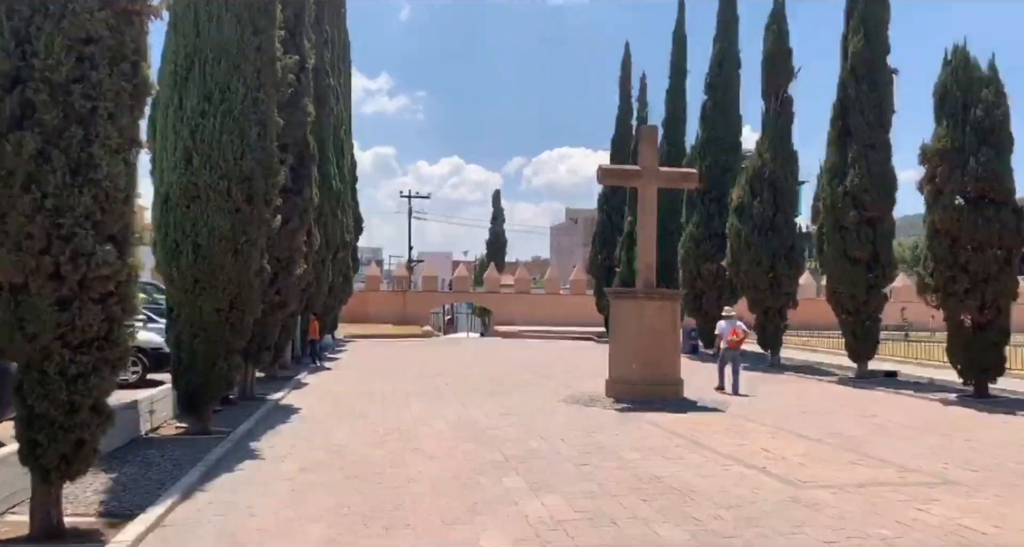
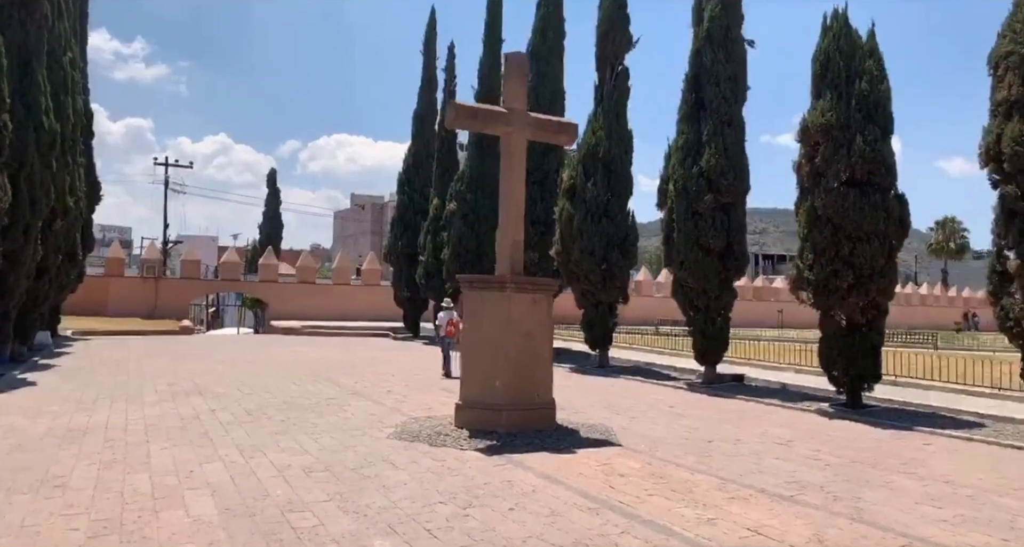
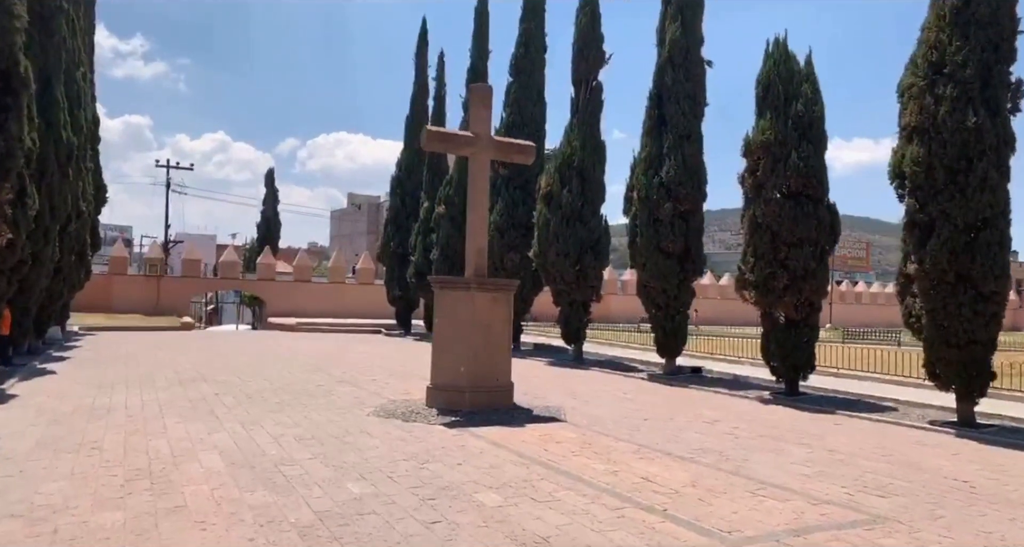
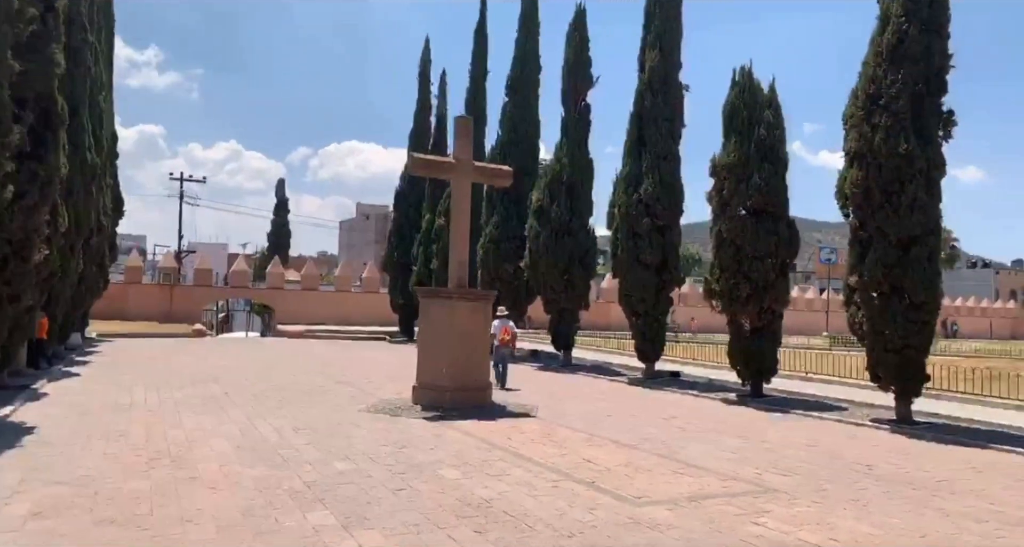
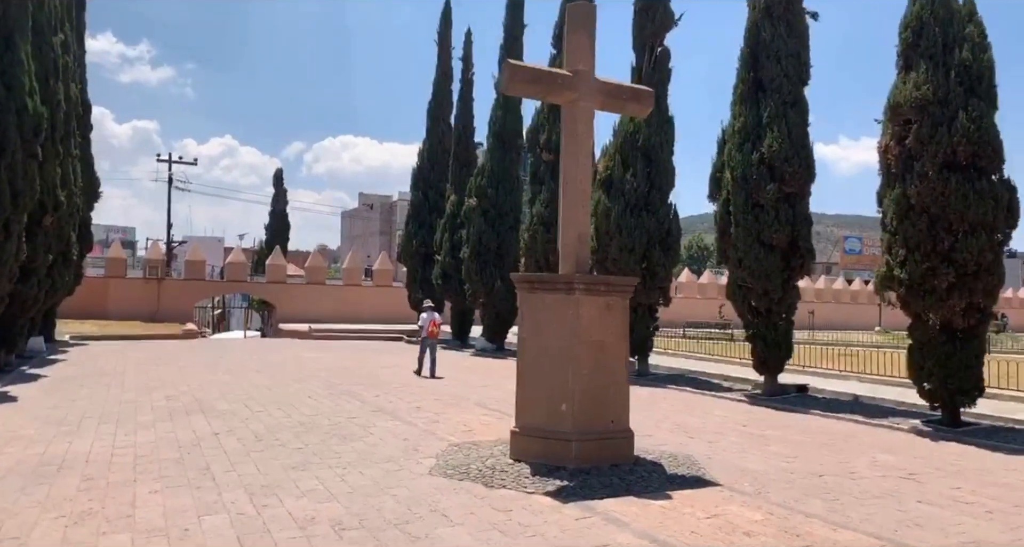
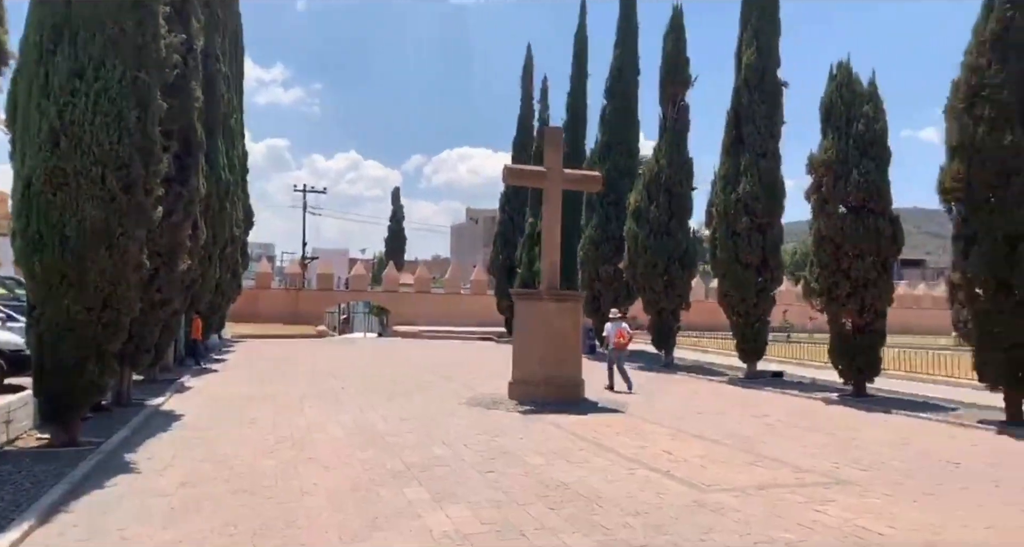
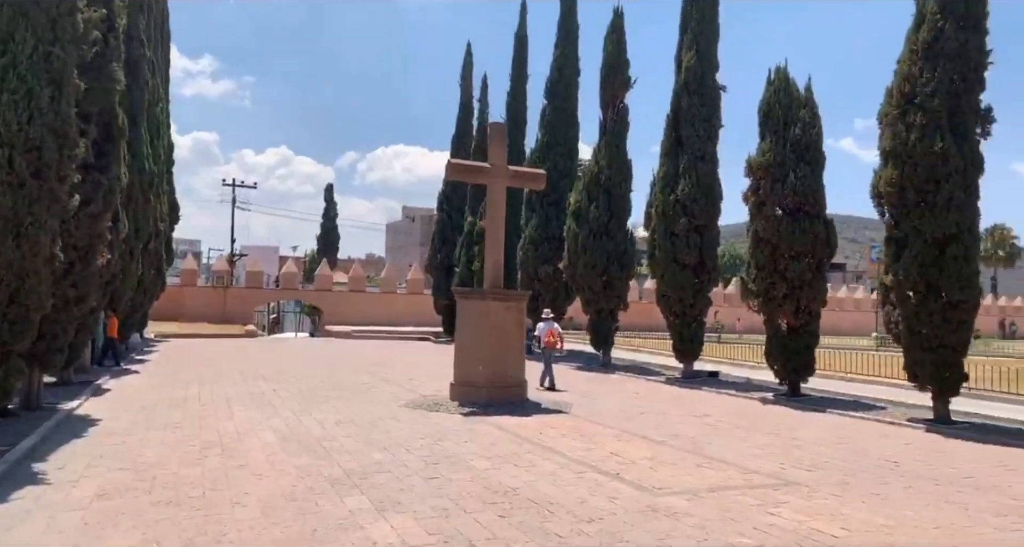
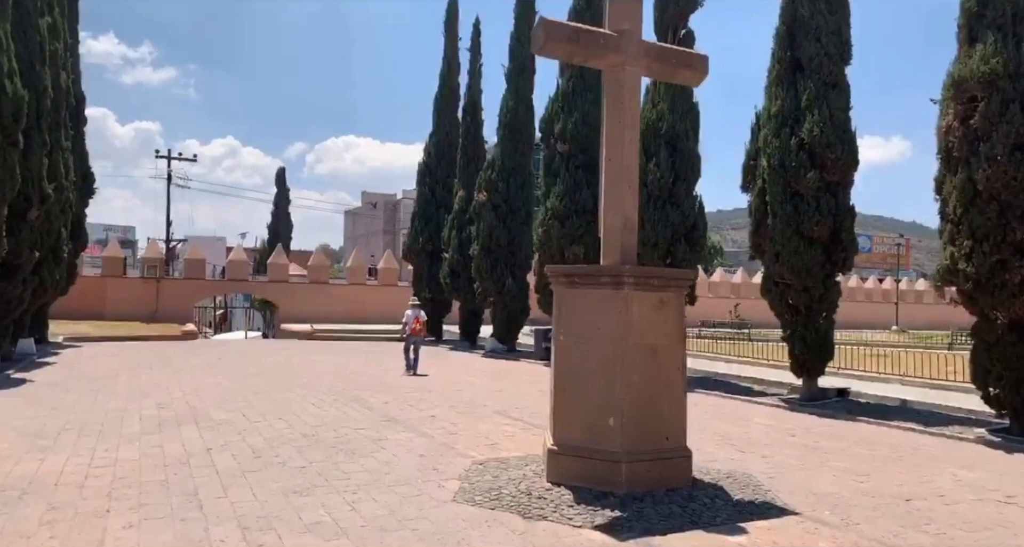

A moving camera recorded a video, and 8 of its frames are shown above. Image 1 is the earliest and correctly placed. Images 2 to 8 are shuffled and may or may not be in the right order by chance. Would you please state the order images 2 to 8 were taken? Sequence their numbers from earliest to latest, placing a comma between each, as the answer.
6, 7, 4, 3, 2, 5, 8
